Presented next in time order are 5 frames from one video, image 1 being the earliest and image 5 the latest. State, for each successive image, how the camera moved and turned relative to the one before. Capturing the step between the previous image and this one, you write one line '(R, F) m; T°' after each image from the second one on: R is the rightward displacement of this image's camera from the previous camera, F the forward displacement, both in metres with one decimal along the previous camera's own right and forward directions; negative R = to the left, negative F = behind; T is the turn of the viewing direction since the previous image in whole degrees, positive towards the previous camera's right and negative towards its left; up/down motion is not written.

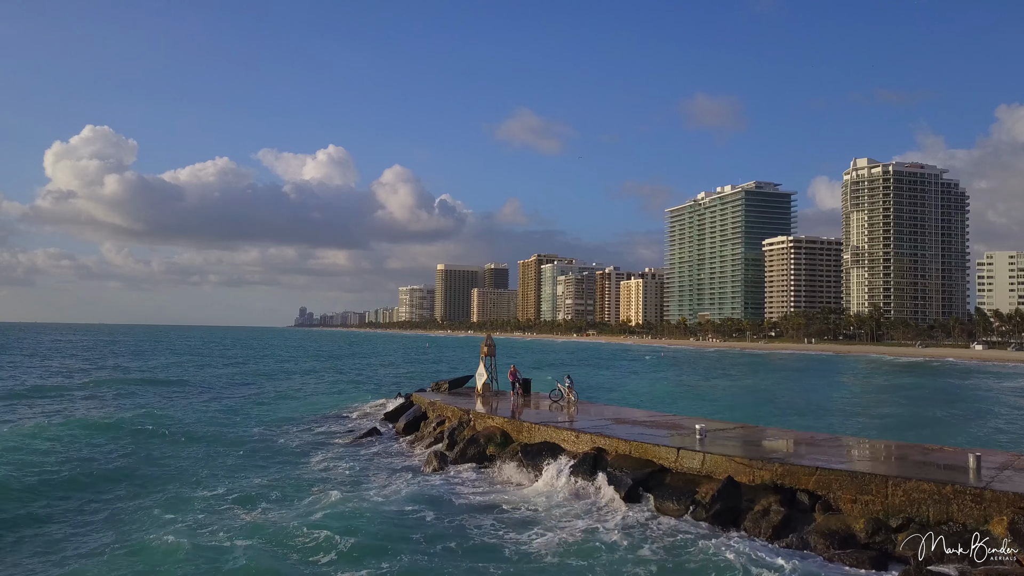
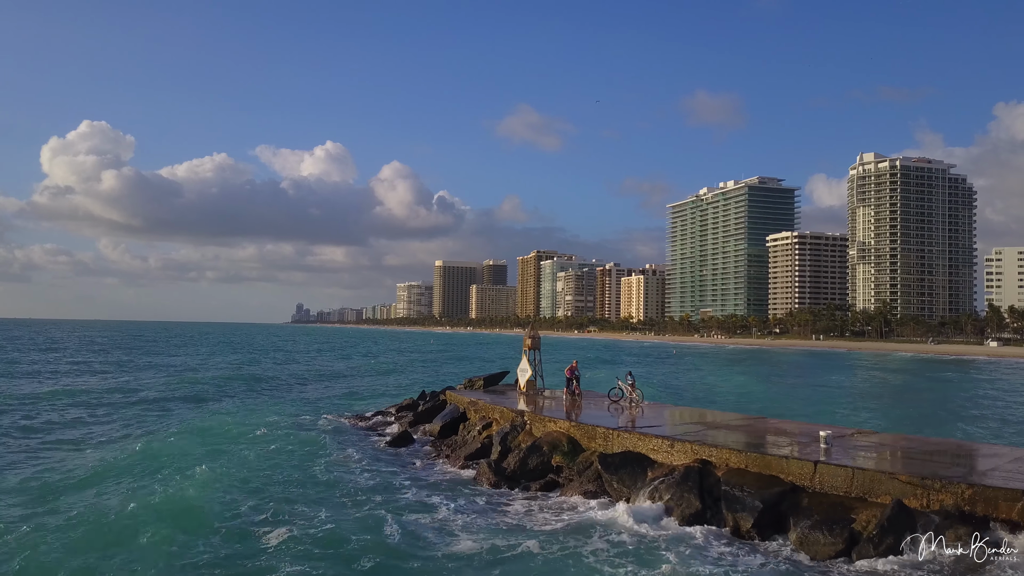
(-0.8, +1.3) m; 0°
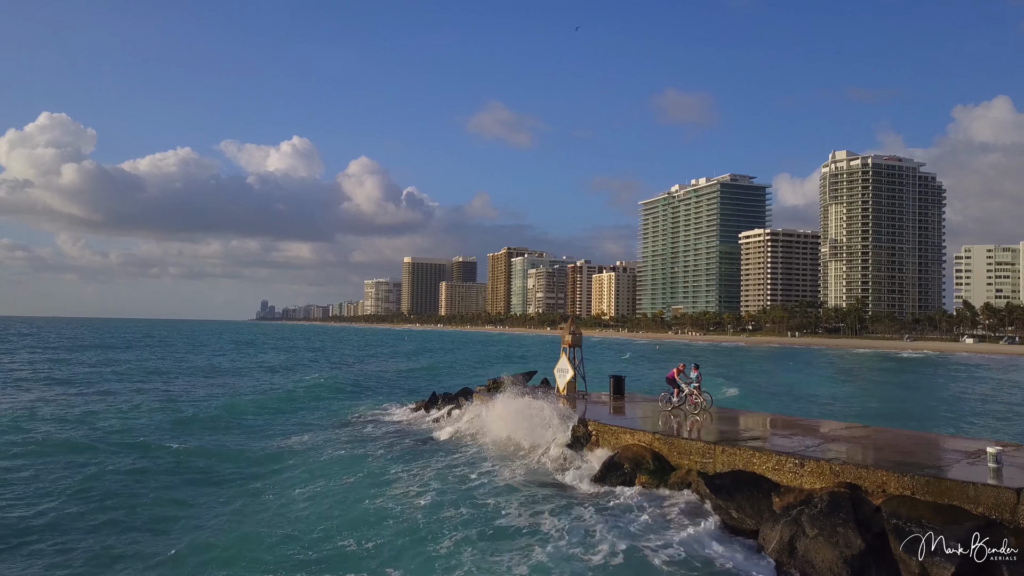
(-1.0, +1.3) m; +2°
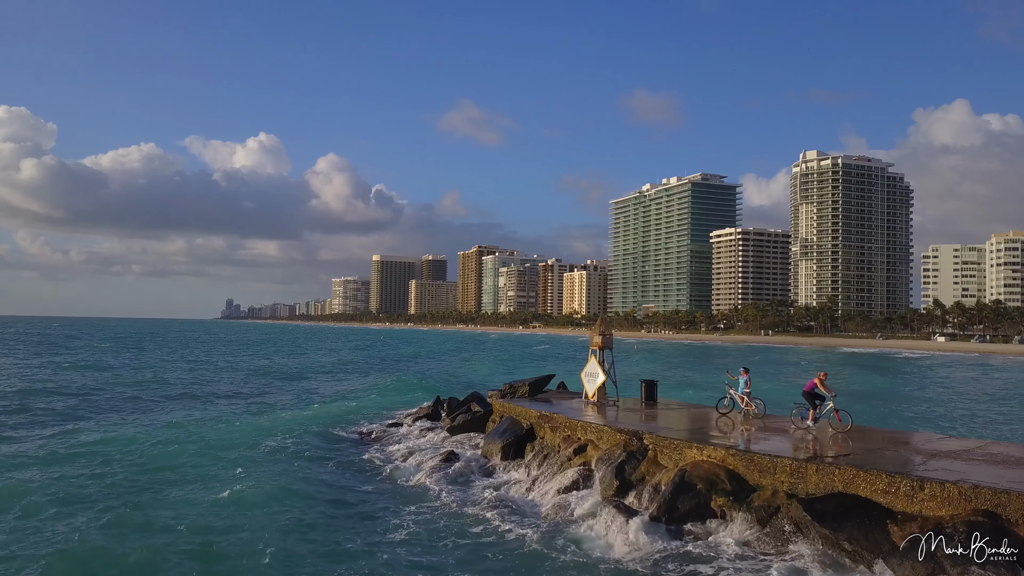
(-0.8, +0.8) m; +2°
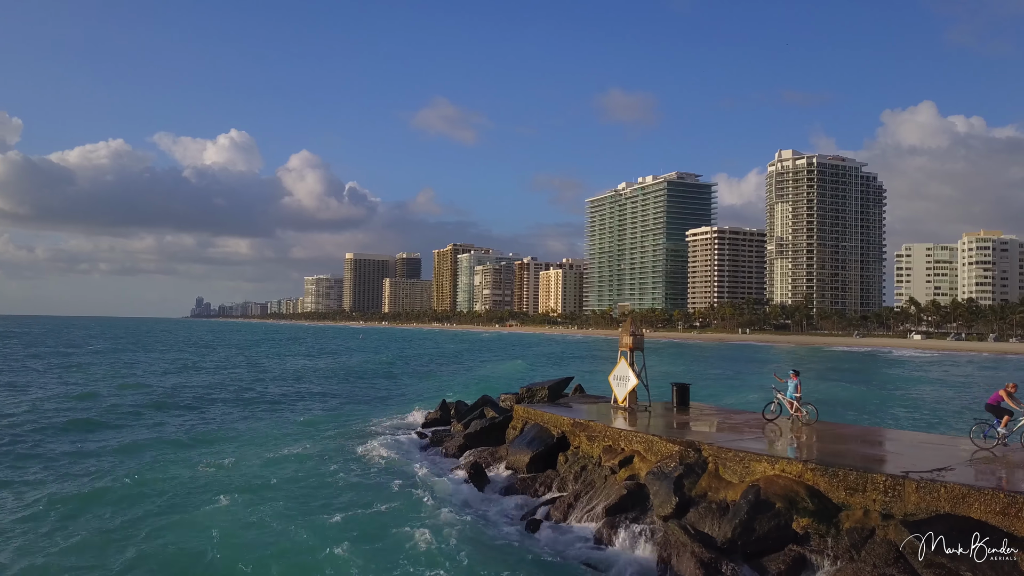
(-0.7, +0.6) m; +2°
